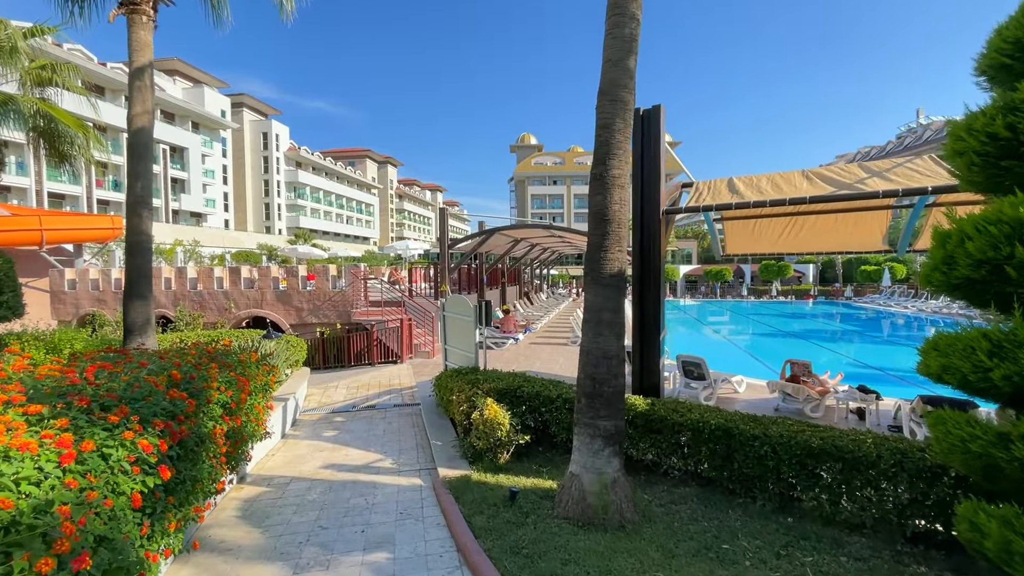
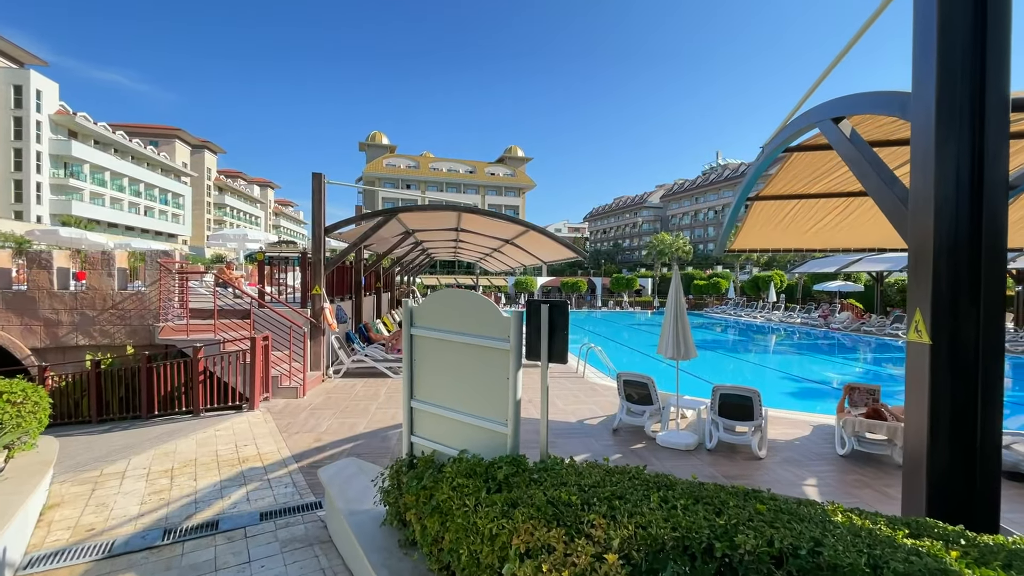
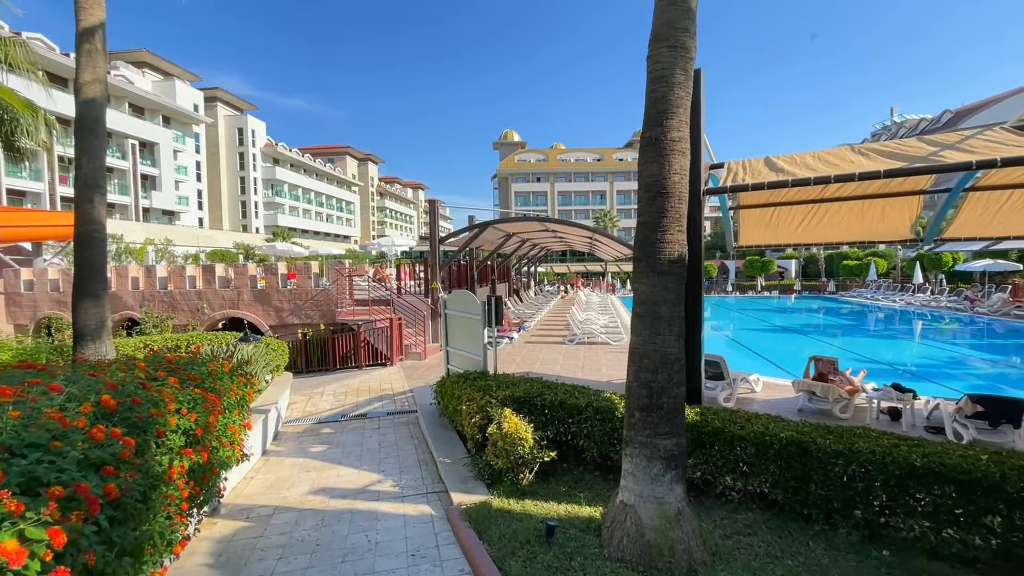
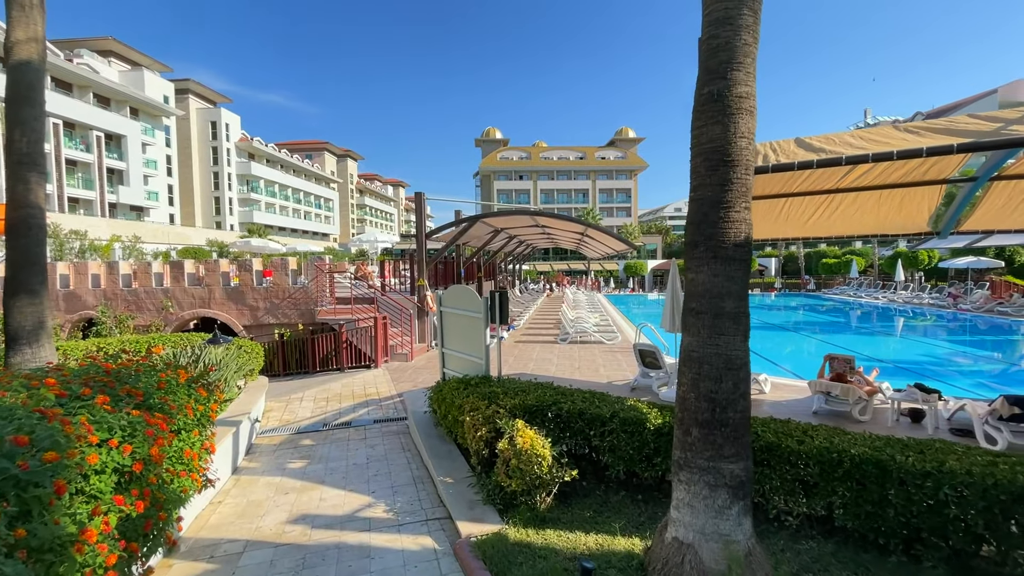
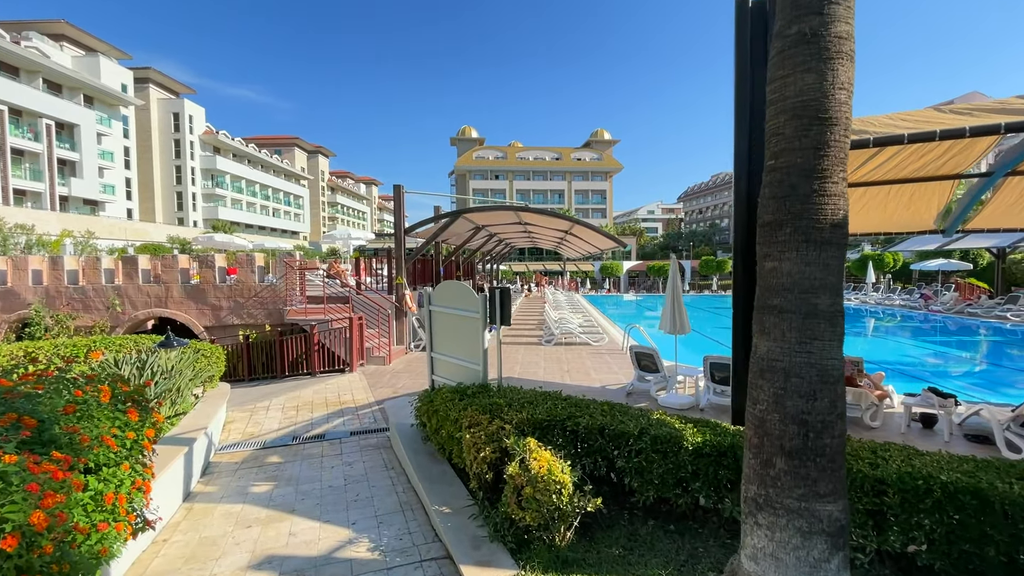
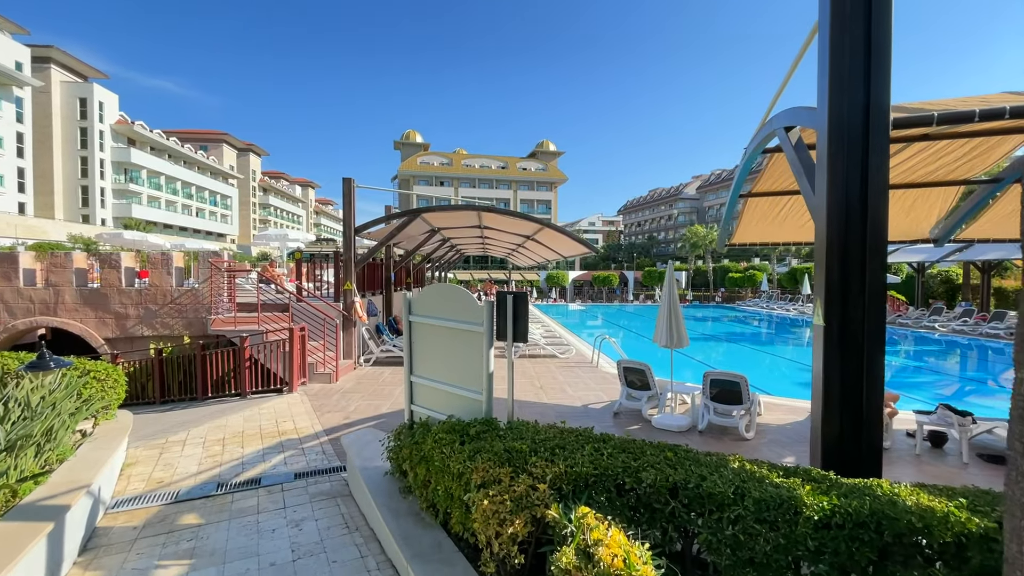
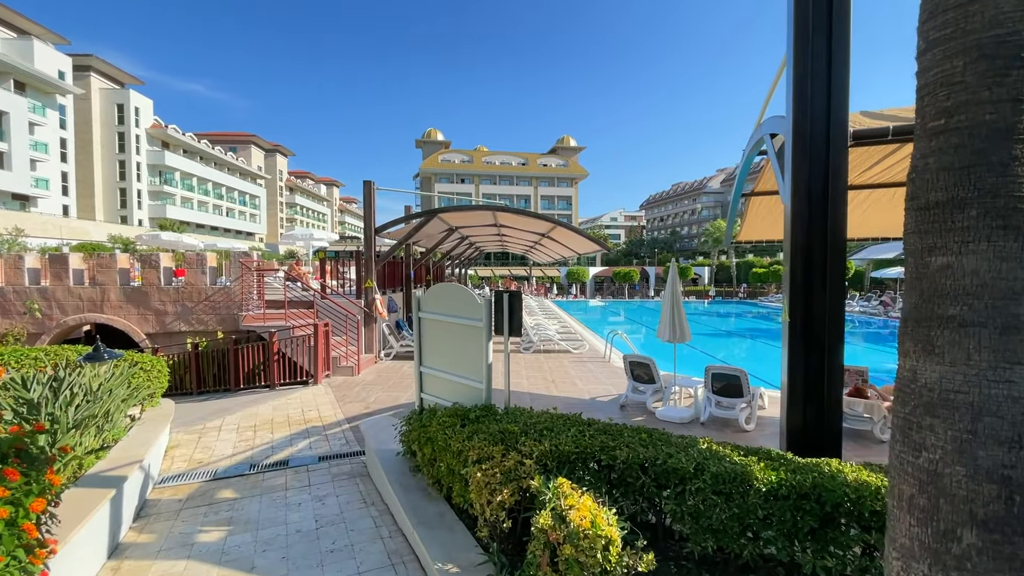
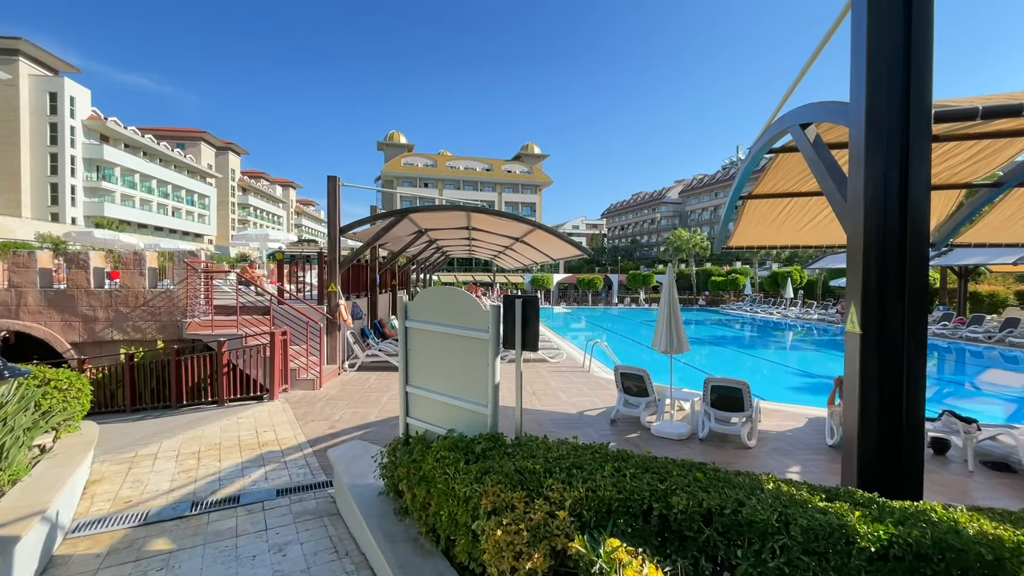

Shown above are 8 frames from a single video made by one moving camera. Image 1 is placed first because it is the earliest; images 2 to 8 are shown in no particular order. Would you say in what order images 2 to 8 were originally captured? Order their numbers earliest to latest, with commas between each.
3, 4, 5, 7, 6, 8, 2
